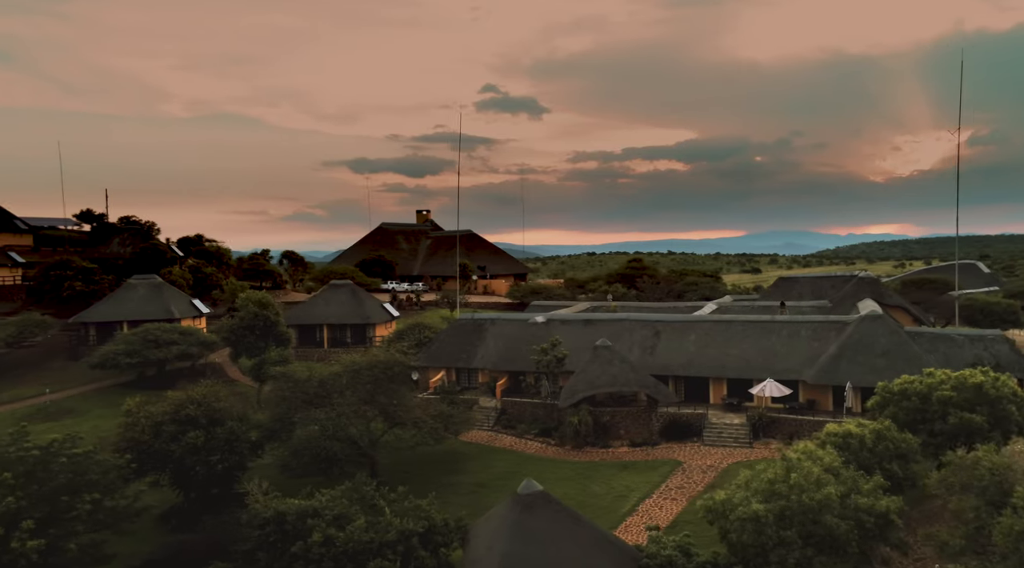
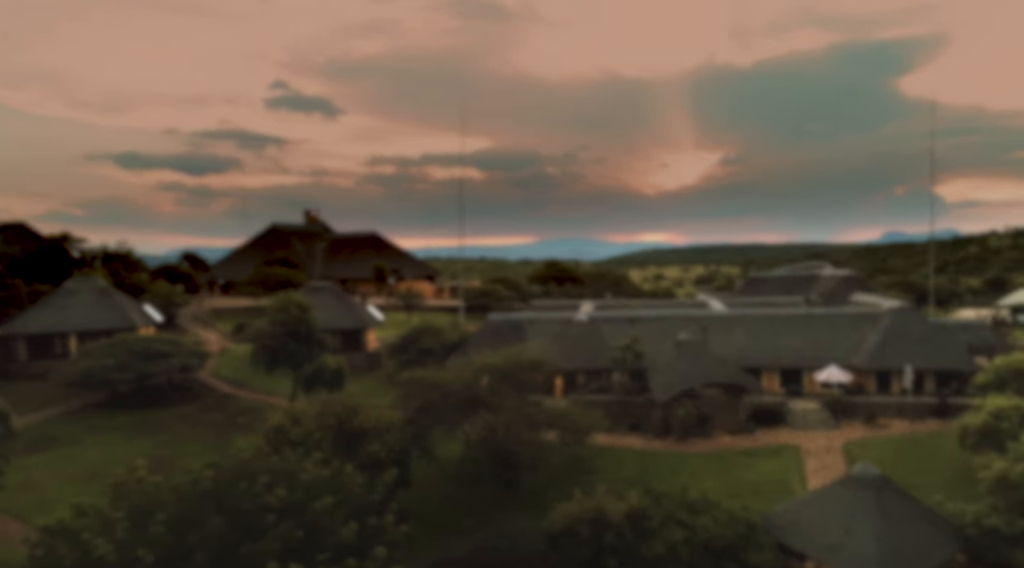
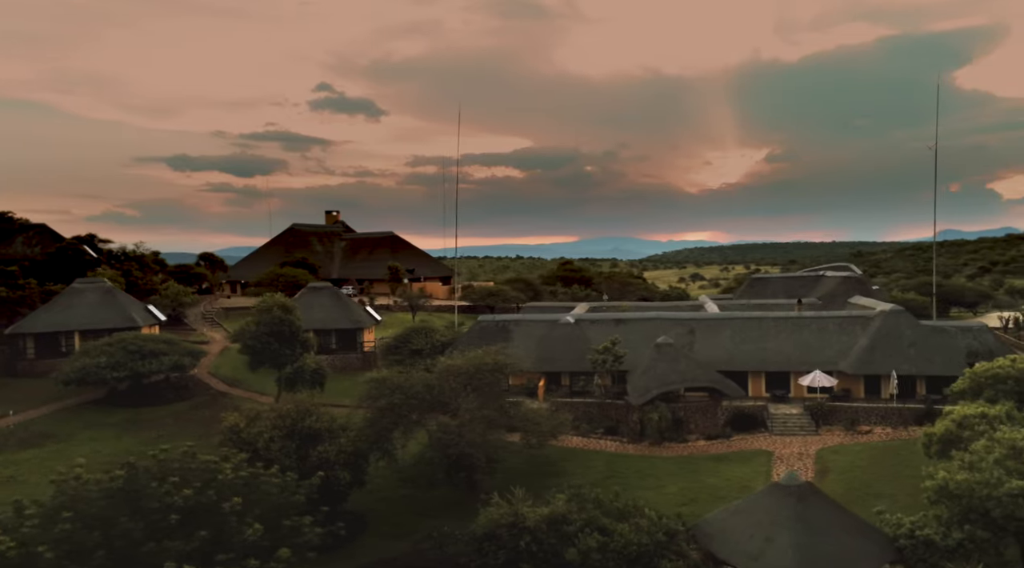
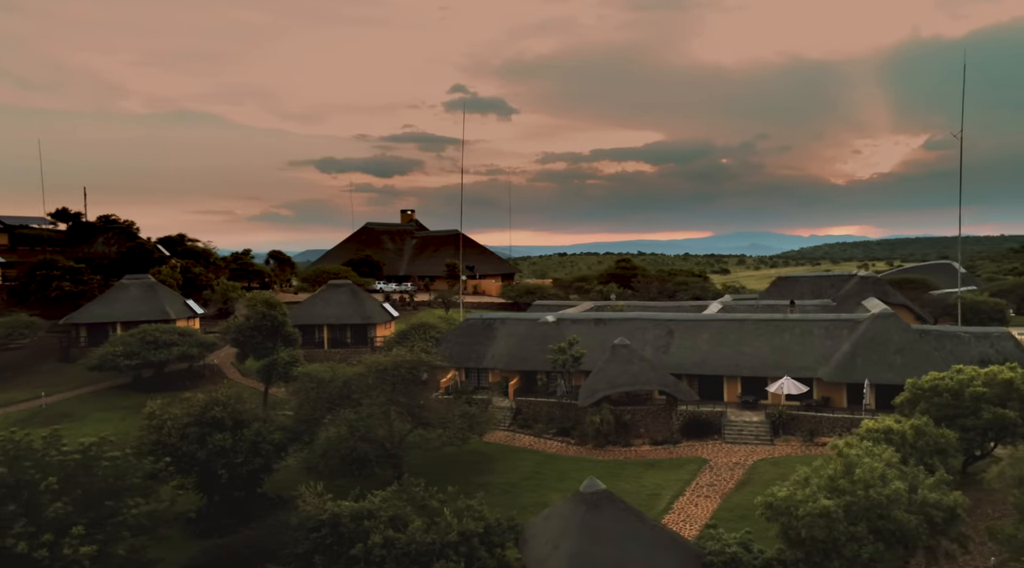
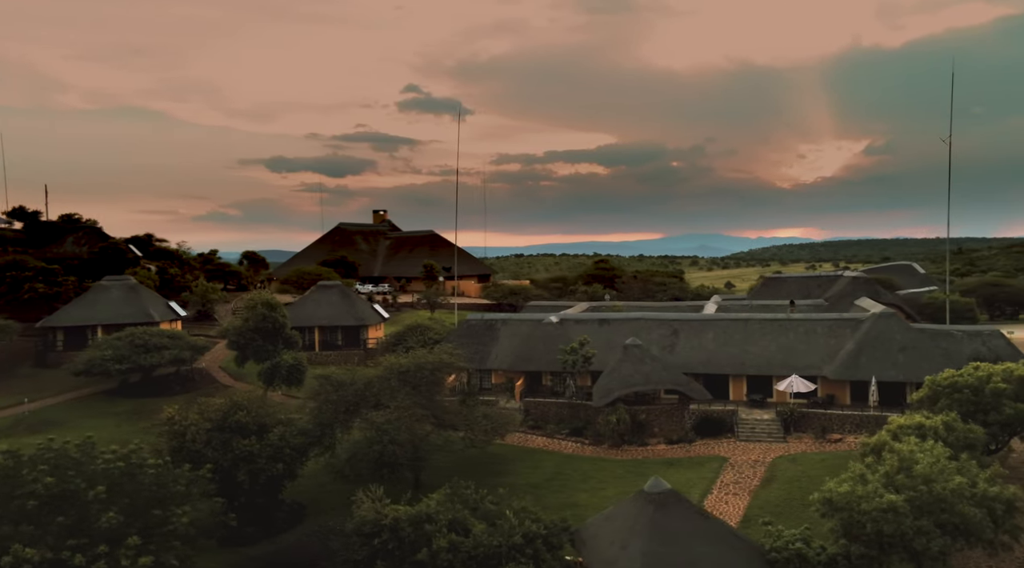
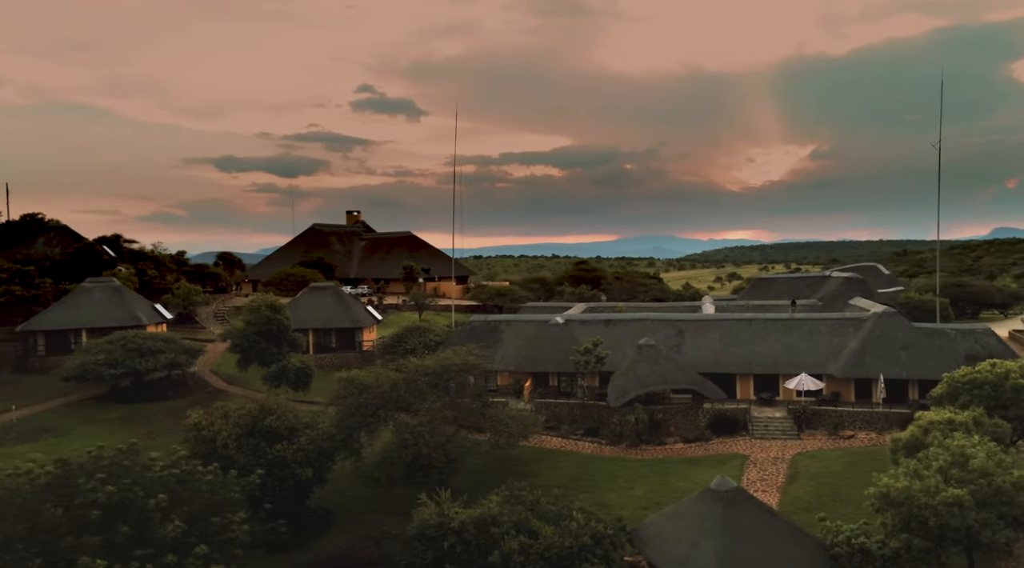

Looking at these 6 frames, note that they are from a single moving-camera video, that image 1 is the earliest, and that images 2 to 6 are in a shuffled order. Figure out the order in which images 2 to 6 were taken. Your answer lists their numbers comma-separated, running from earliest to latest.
4, 5, 6, 3, 2
